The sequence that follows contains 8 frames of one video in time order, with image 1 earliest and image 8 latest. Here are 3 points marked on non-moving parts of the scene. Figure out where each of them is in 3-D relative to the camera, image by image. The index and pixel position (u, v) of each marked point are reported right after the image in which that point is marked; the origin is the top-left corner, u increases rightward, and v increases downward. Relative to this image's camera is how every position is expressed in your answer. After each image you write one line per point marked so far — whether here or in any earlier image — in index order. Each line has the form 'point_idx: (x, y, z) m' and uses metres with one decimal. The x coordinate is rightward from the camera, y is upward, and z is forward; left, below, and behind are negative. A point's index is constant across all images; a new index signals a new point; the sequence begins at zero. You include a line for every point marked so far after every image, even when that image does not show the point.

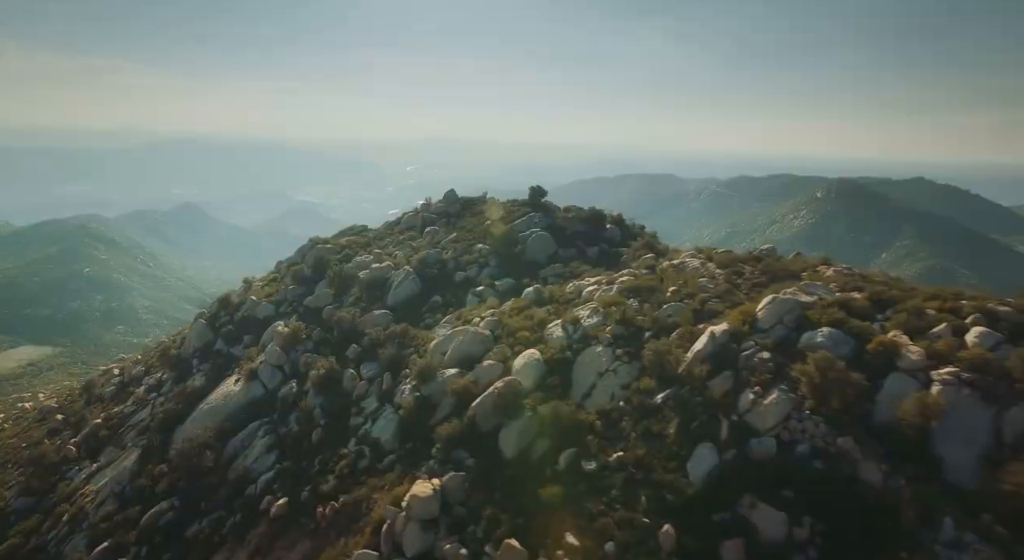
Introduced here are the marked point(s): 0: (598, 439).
0: (+2.6, -4.9, +19.6) m
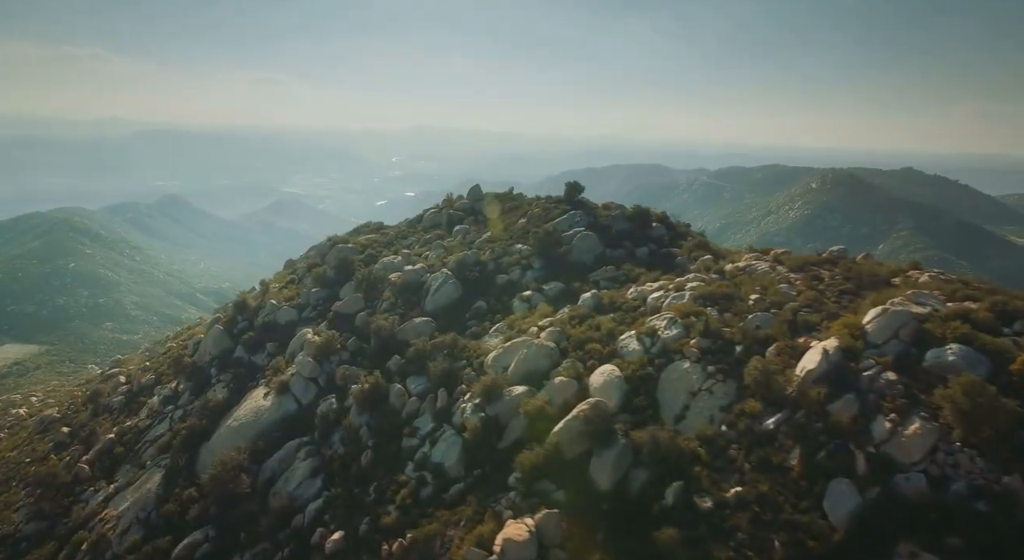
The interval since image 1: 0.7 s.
0: (+5.4, -5.3, +17.6) m
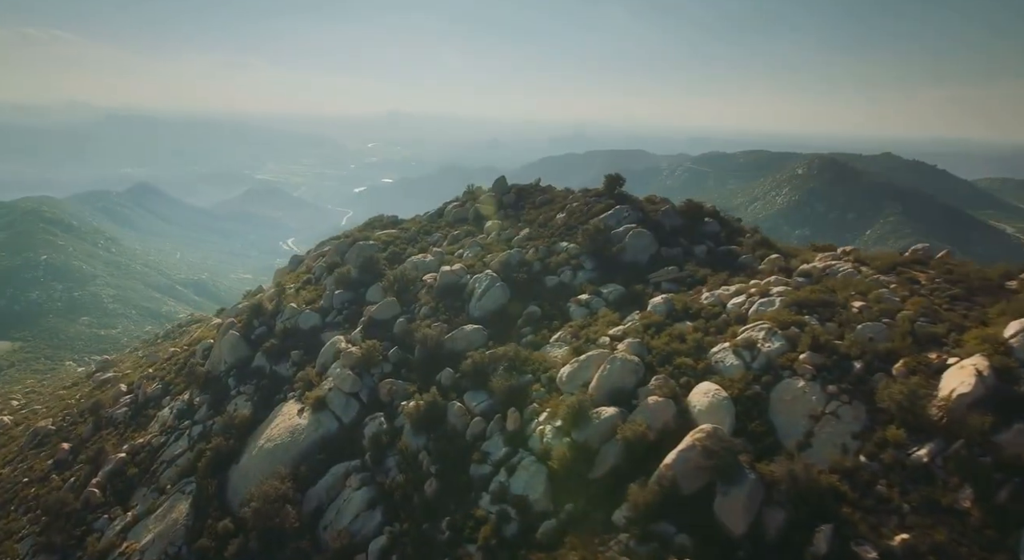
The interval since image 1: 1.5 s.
0: (+8.4, -5.6, +15.5) m
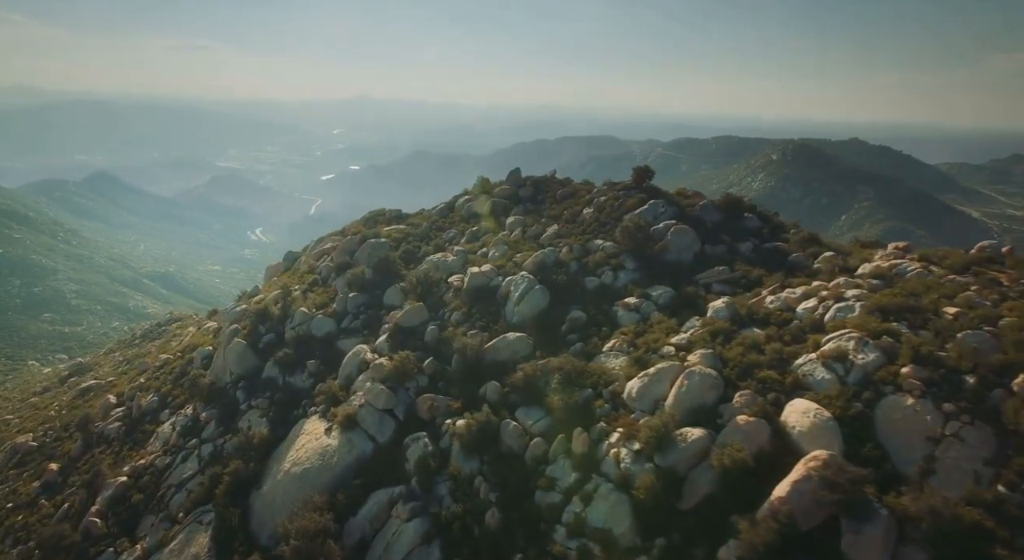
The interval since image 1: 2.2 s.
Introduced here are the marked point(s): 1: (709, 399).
0: (+10.9, -6.0, +13.9) m
1: (+6.1, -3.7, +19.8) m
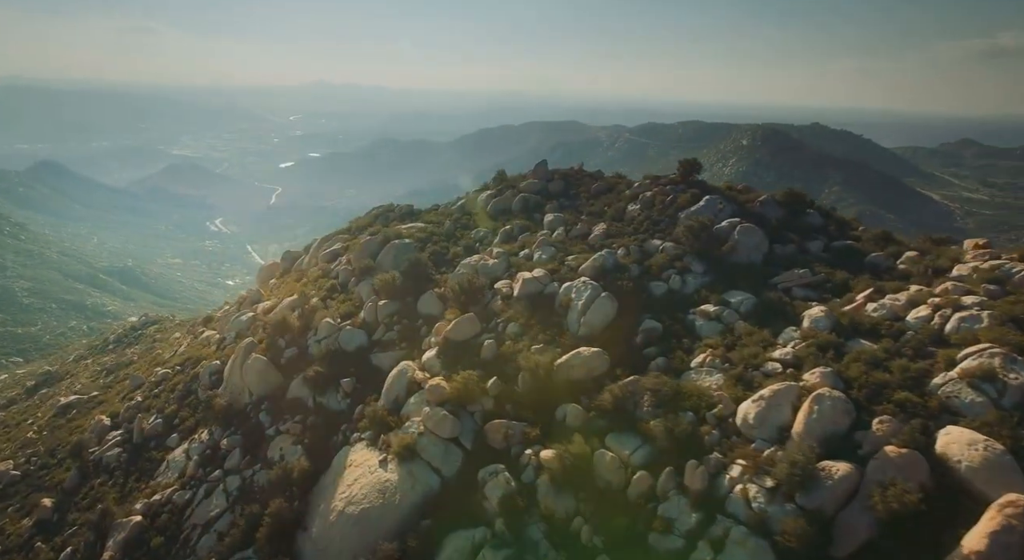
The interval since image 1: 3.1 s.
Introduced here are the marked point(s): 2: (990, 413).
0: (+14.4, -6.4, +12.2) m
1: (+9.3, -4.1, +17.7) m
2: (+12.6, -3.5, +16.8) m
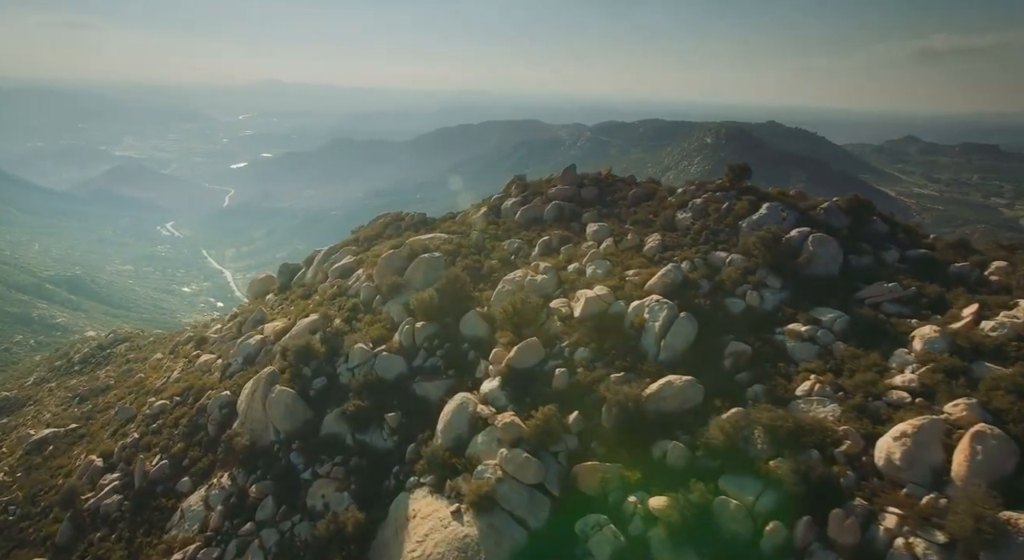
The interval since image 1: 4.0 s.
0: (+18.0, -6.9, +10.7) m
1: (+12.4, -4.7, +15.9) m
2: (+15.9, -4.1, +15.2) m
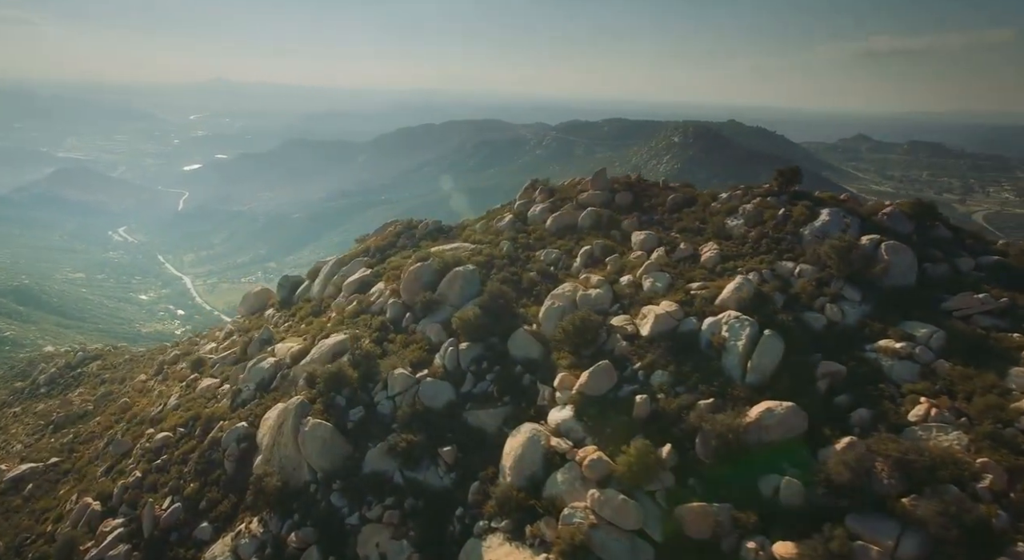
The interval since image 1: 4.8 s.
0: (+21.3, -7.2, +9.6) m
1: (+15.4, -5.1, +14.5) m
2: (+18.8, -4.4, +14.0) m
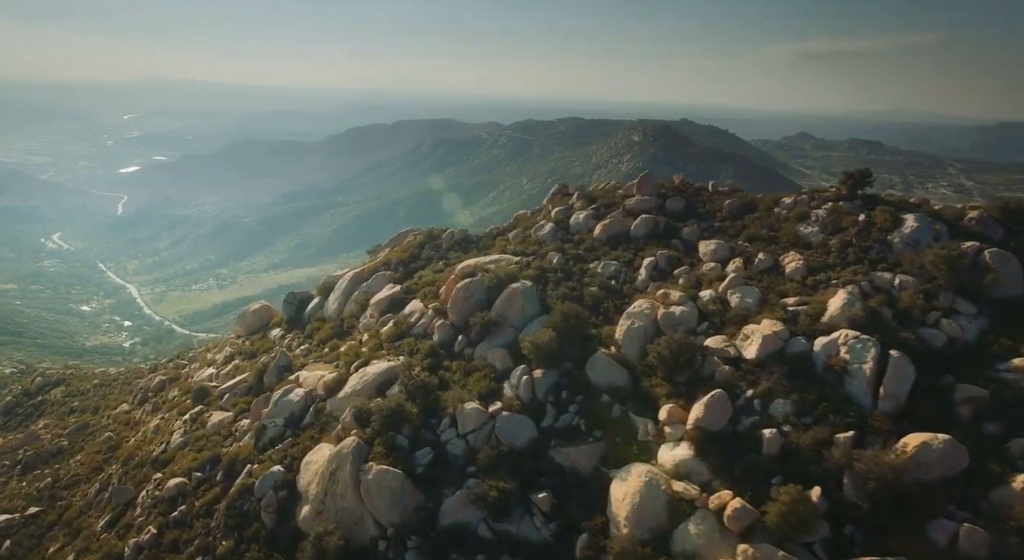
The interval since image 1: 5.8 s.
0: (+25.5, -7.4, +8.6) m
1: (+19.2, -5.5, +13.0) m
2: (+22.7, -4.7, +12.8) m
